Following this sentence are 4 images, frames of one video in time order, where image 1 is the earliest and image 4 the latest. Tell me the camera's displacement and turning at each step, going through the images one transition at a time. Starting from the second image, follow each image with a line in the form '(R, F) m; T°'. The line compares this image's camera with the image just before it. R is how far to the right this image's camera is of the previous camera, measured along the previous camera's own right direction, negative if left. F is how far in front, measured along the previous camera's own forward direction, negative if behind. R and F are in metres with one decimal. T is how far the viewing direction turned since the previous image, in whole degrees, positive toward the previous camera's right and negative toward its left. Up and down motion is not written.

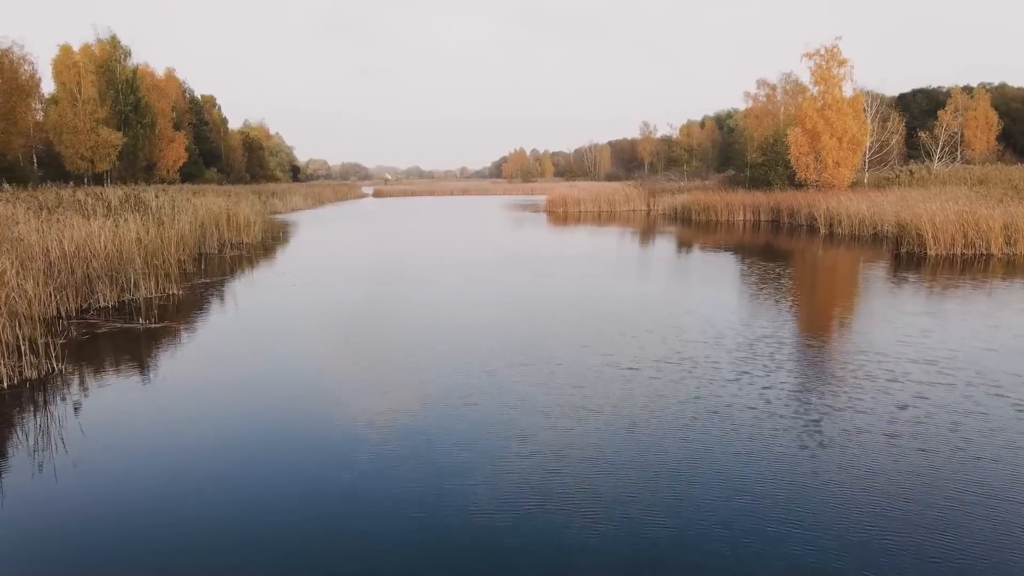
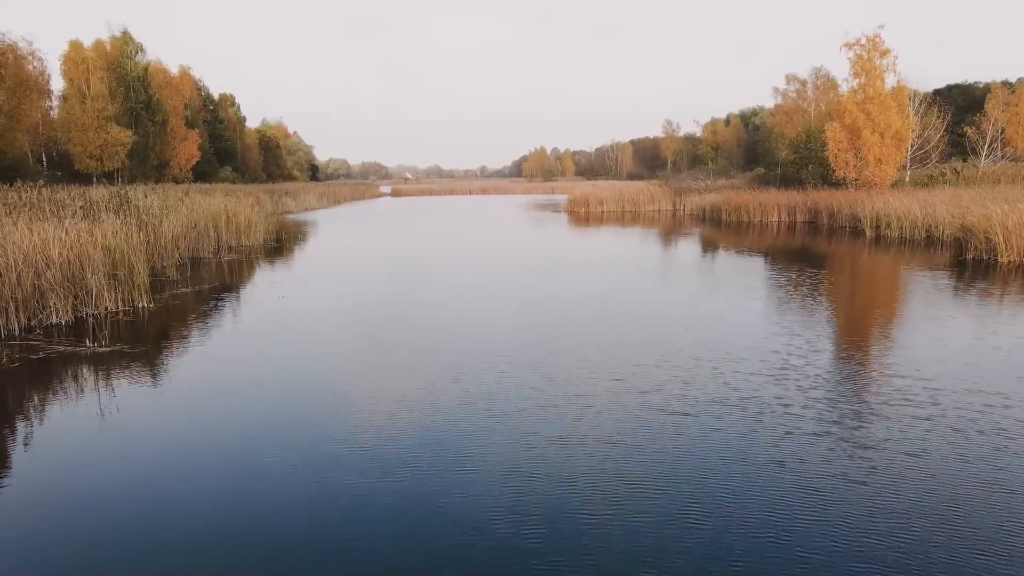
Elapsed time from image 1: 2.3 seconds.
(0.0, +0.7) m; -2°
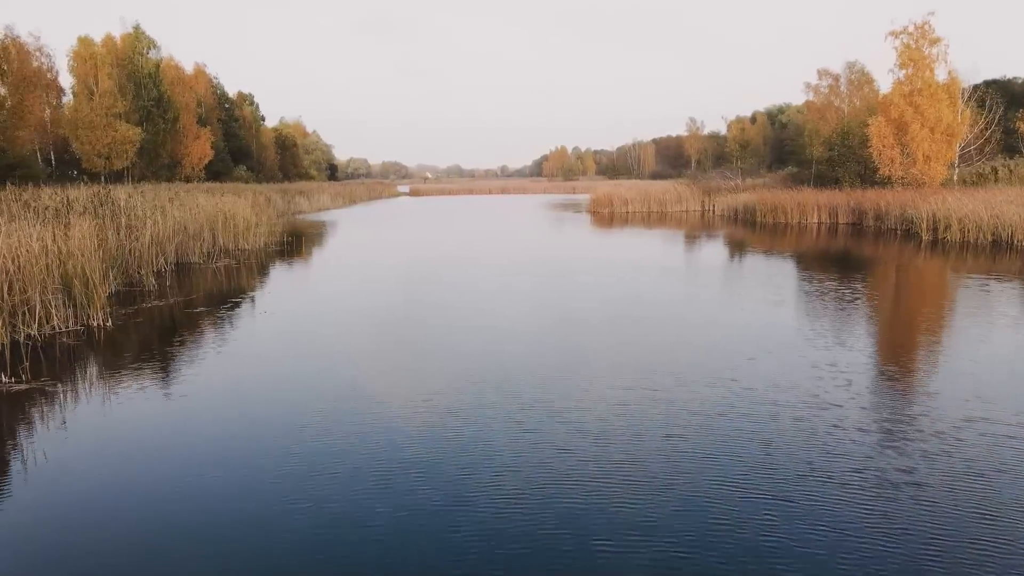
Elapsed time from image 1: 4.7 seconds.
(0.0, +0.8) m; -2°
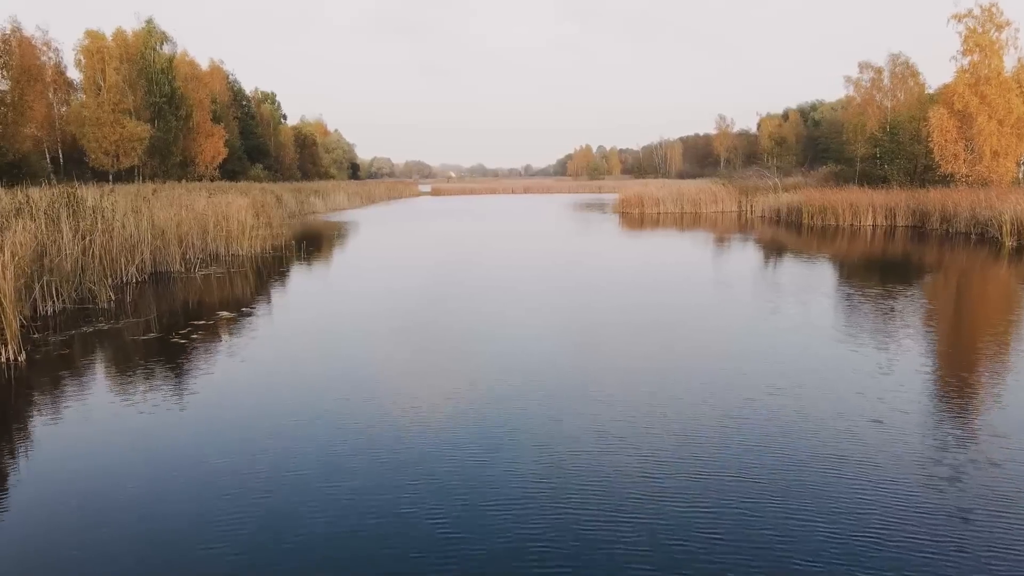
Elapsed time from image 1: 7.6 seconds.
(0.0, +0.9) m; -2°
